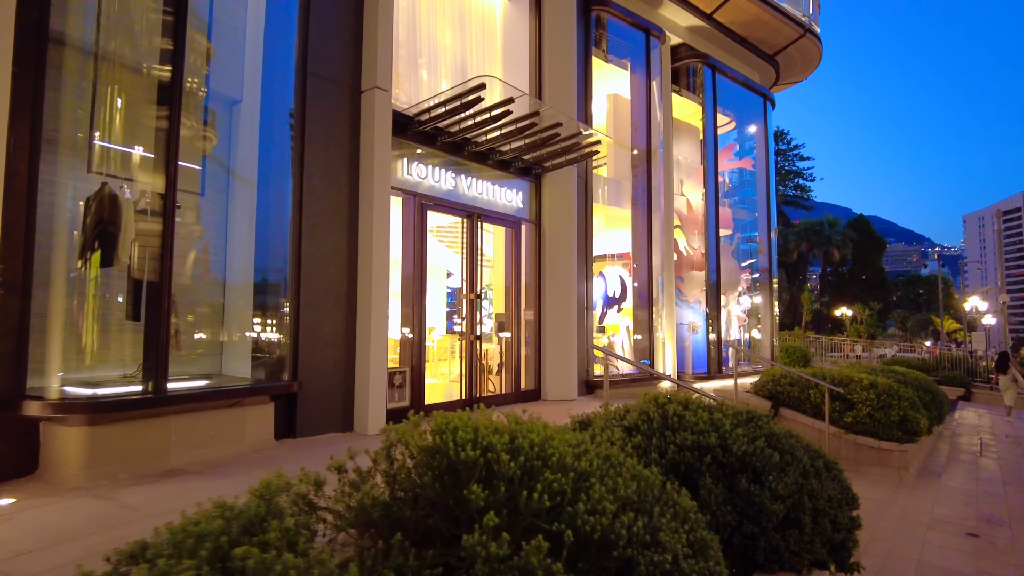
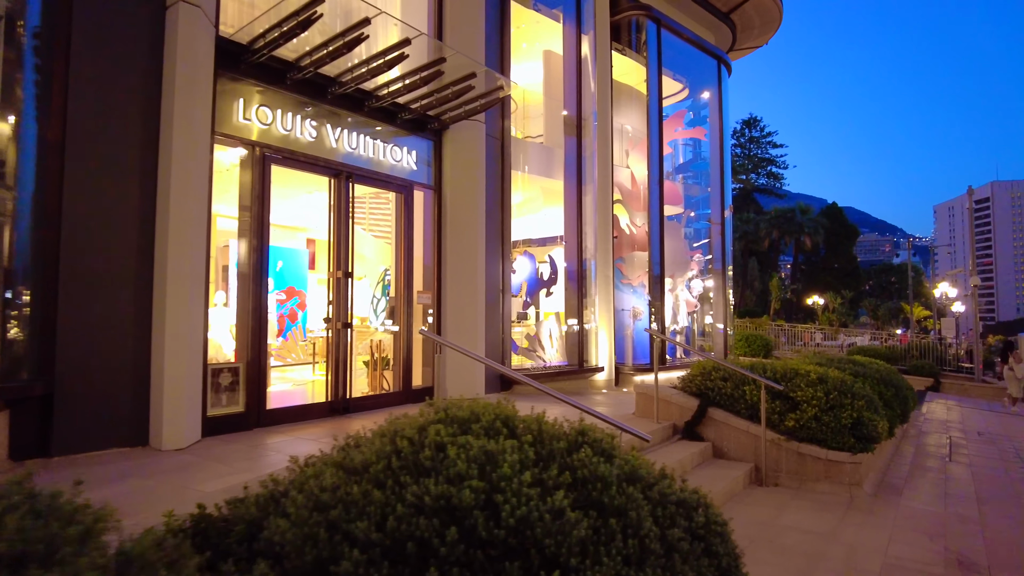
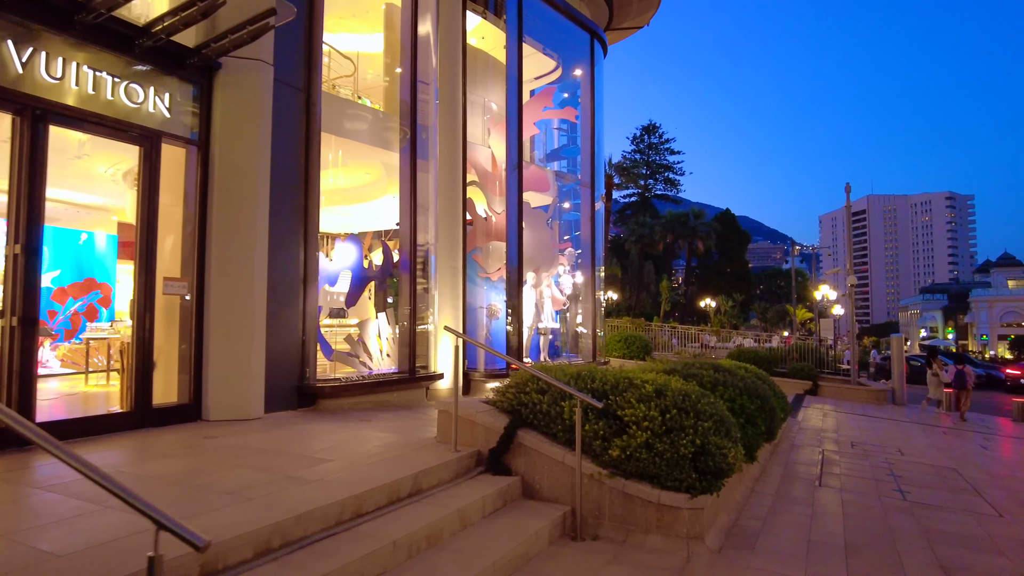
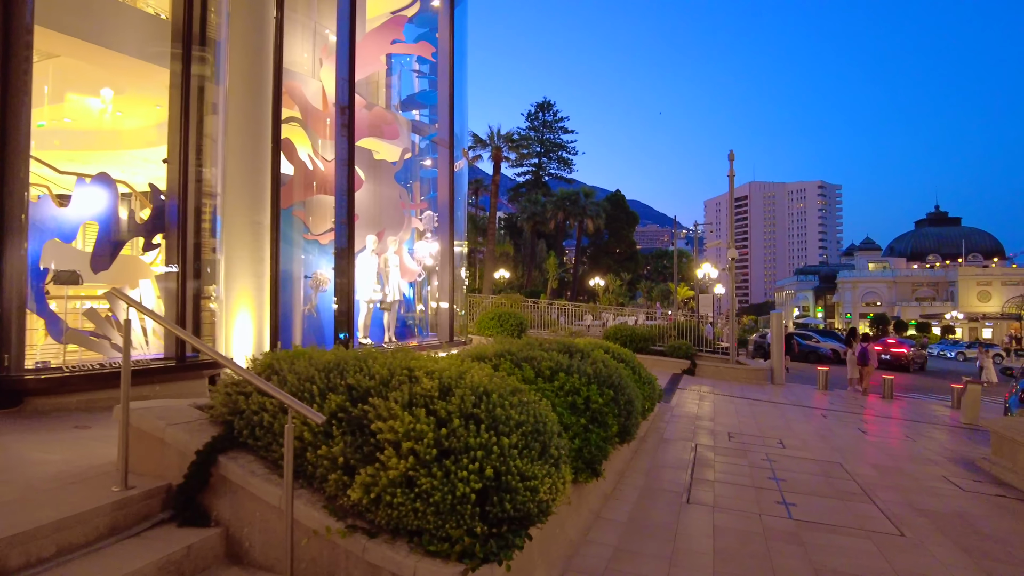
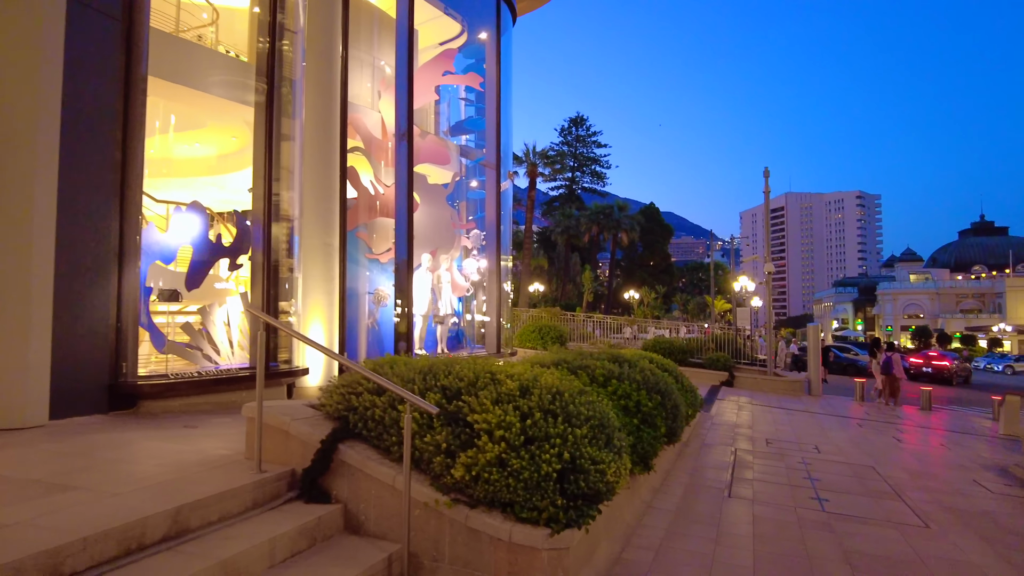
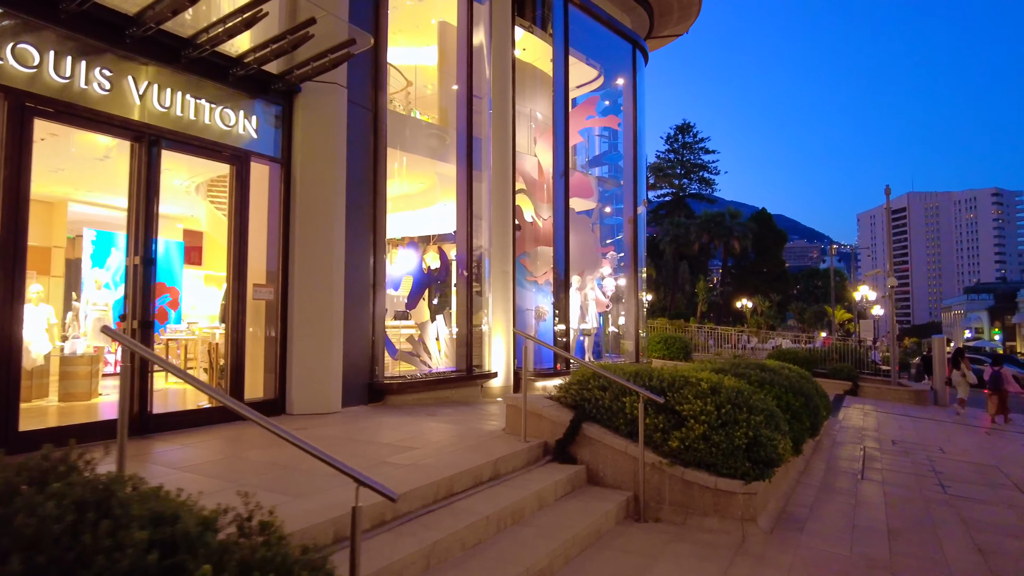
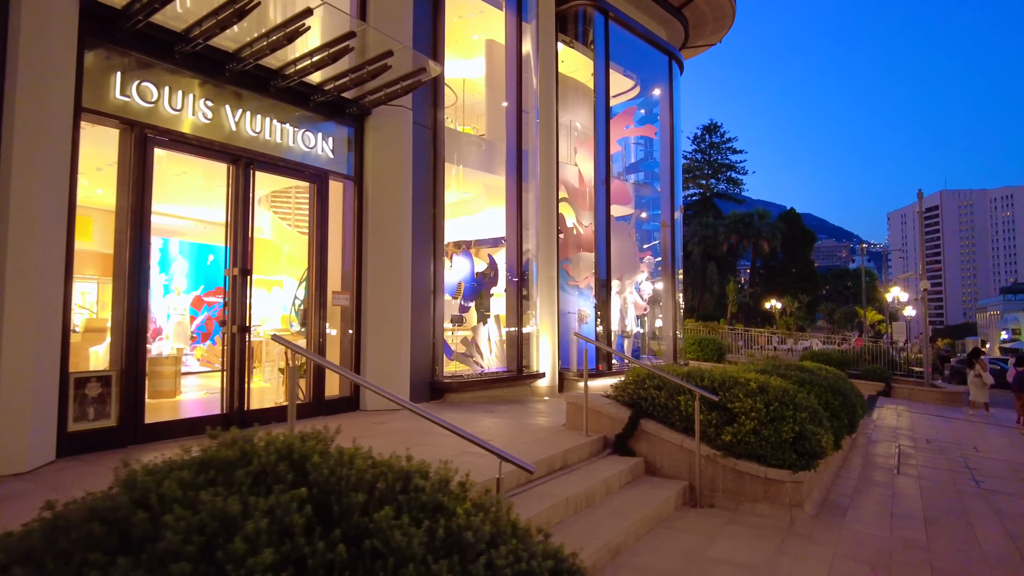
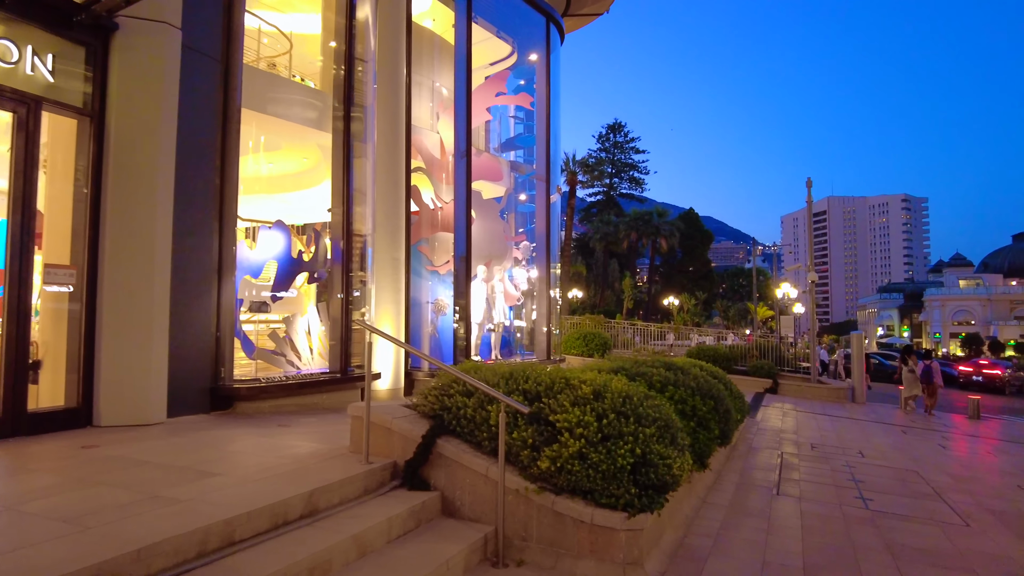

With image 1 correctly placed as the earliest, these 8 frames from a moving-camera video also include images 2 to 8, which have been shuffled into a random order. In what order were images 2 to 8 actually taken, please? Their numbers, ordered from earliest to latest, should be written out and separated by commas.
2, 7, 6, 3, 8, 5, 4
